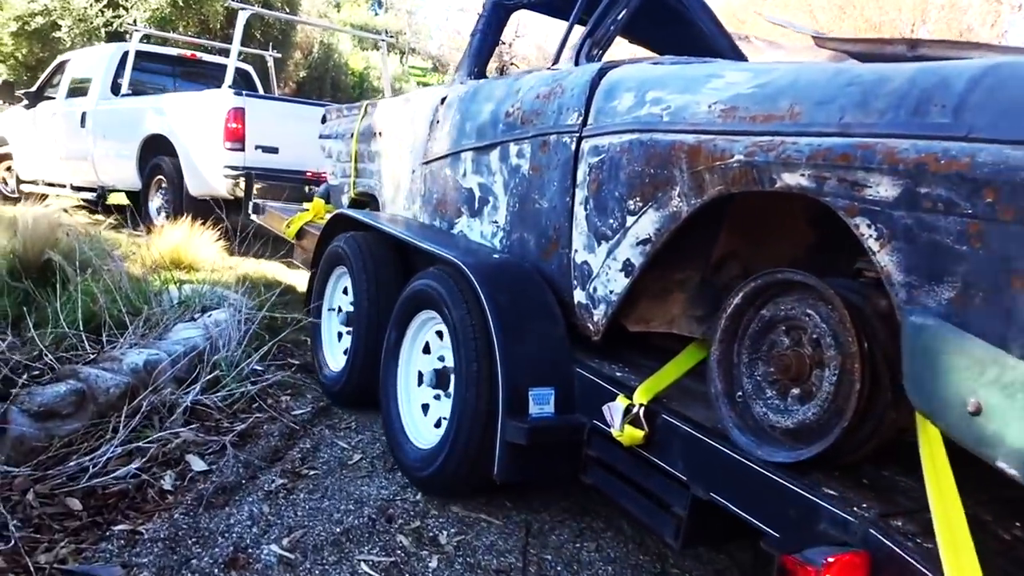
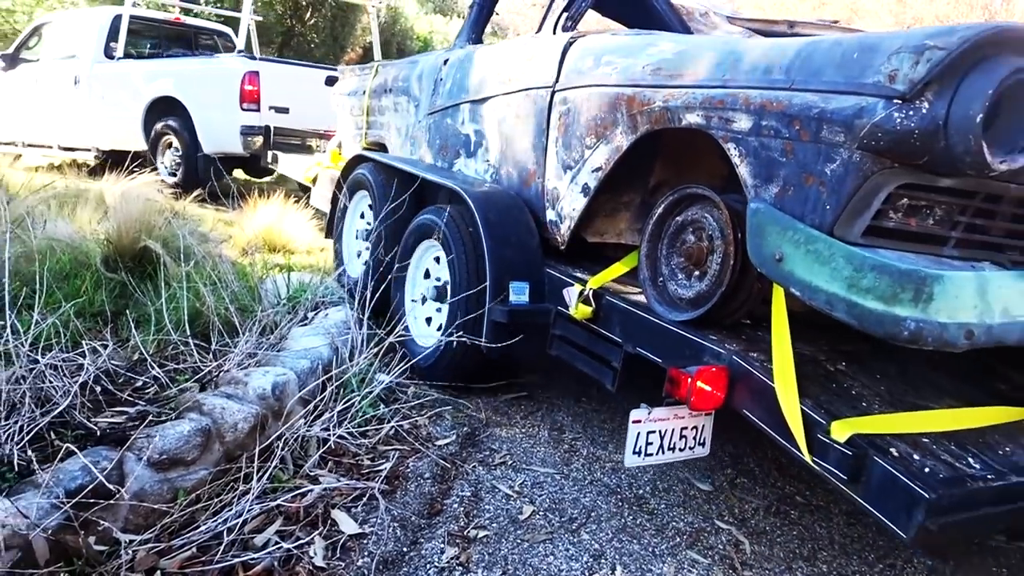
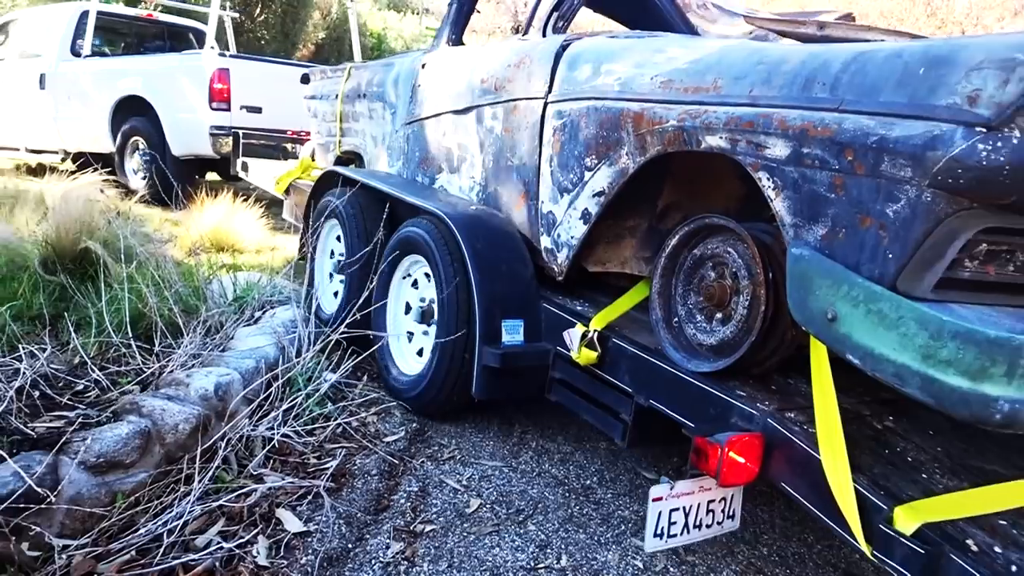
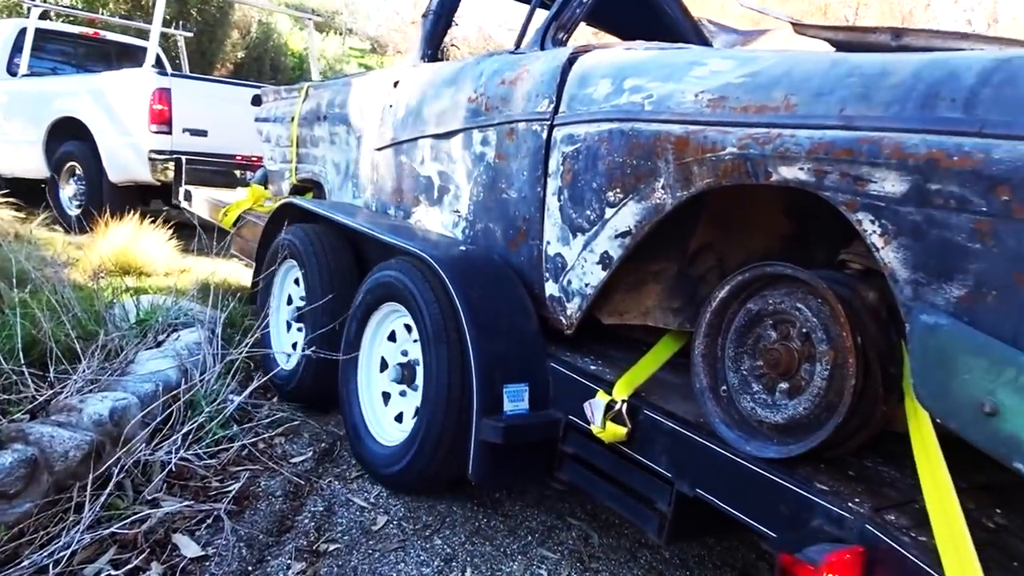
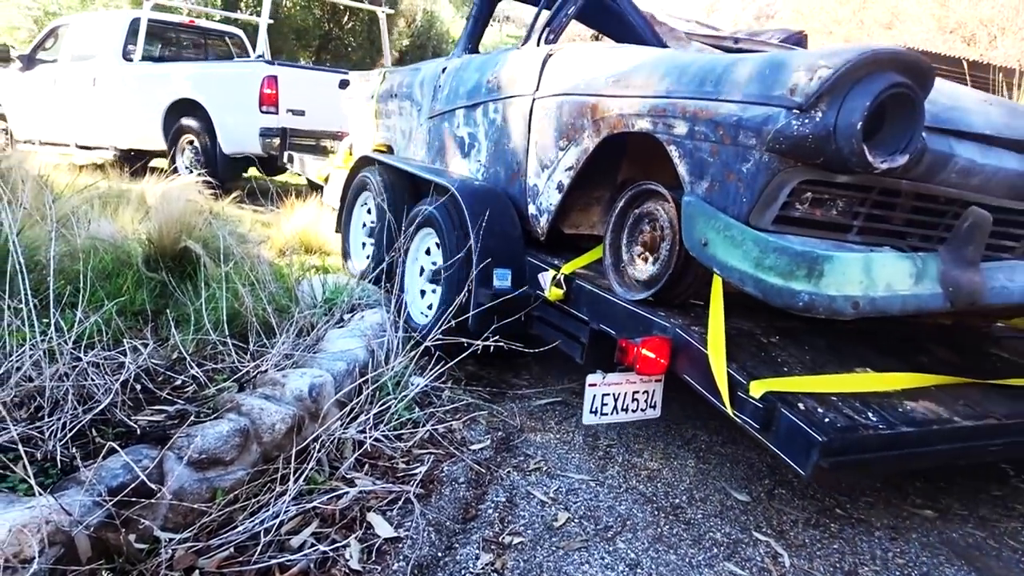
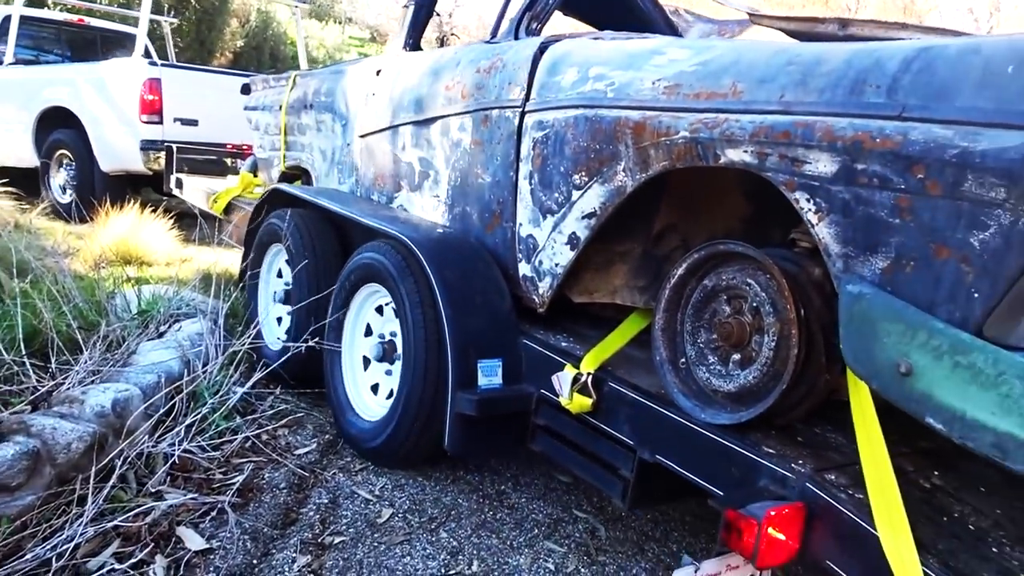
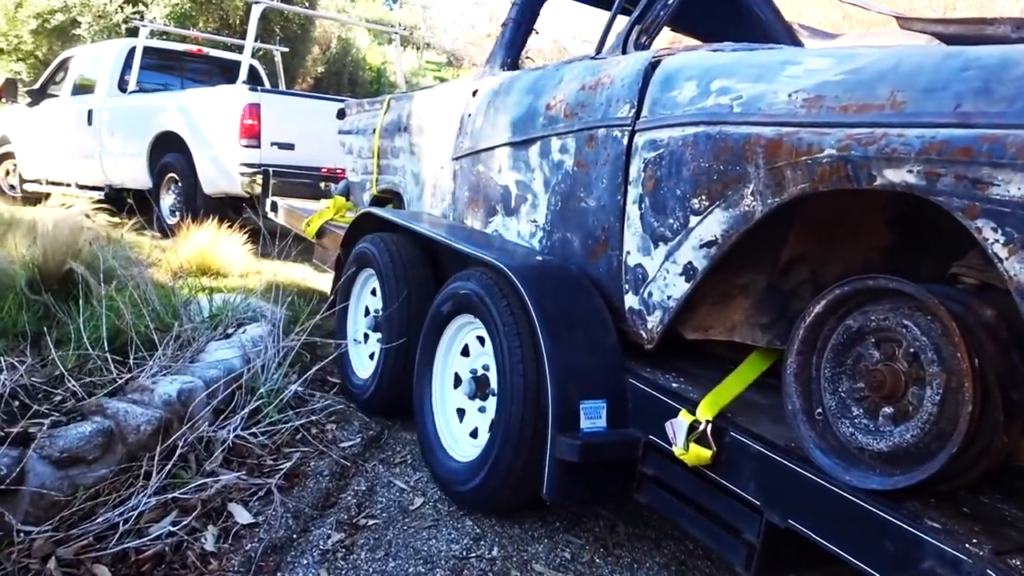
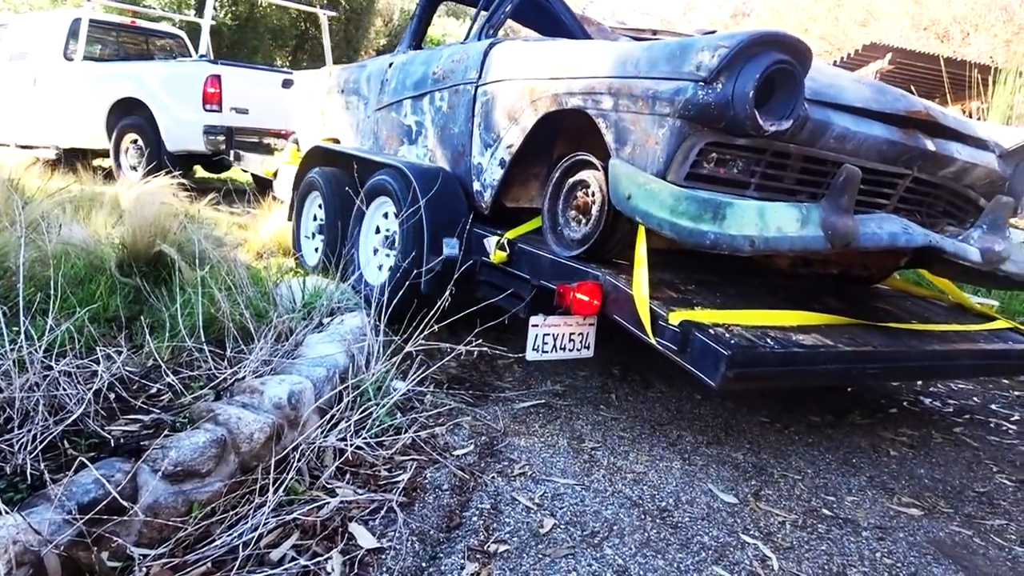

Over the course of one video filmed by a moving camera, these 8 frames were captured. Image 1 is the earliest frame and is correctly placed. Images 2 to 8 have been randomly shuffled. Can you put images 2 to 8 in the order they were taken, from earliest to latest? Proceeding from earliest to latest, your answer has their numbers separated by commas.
7, 4, 6, 3, 2, 5, 8
